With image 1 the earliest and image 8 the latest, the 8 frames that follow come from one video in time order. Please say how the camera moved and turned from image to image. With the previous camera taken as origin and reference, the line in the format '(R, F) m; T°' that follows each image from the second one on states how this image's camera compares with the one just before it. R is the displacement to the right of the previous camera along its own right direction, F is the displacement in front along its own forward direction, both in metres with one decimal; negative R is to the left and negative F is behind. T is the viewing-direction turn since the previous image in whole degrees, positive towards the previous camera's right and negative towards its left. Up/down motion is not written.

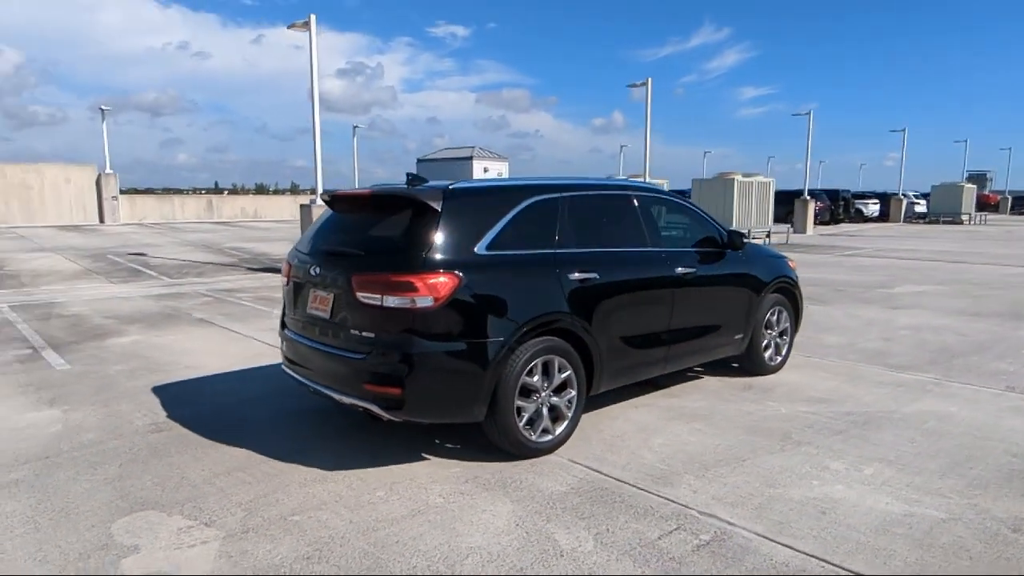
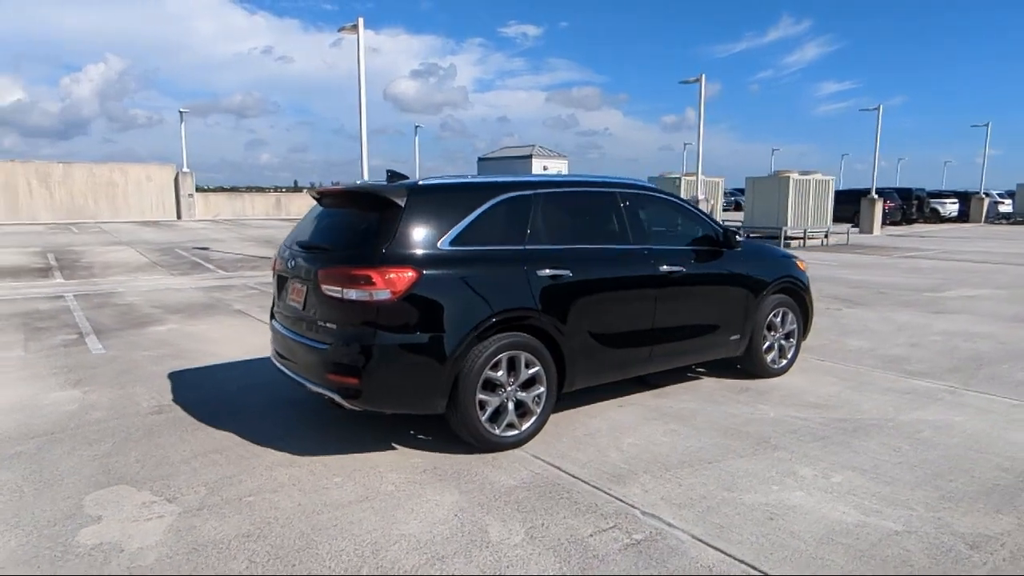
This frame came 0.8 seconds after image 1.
(+0.7, 0.0) m; -6°
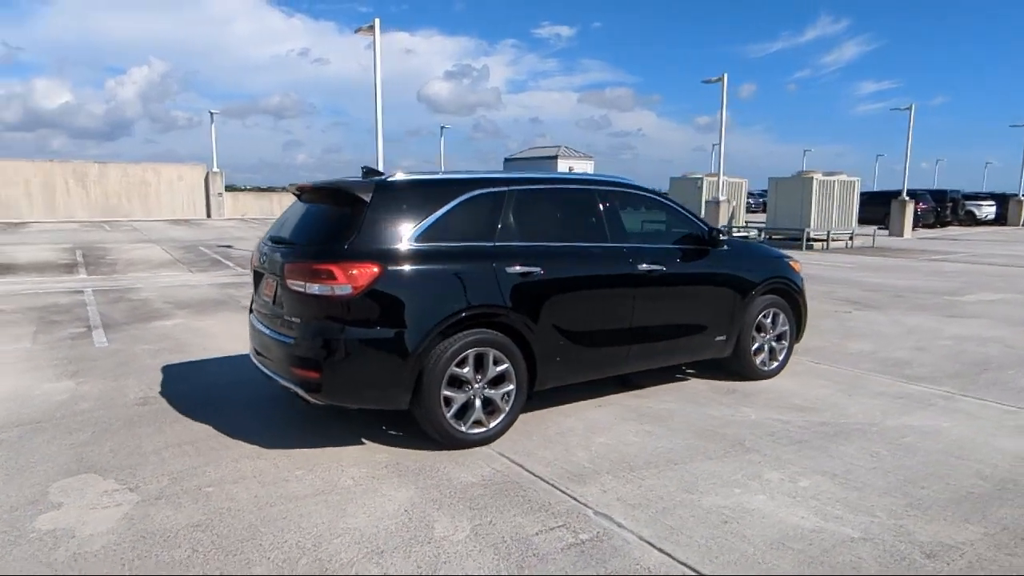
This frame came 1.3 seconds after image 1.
(+0.4, 0.0) m; -3°
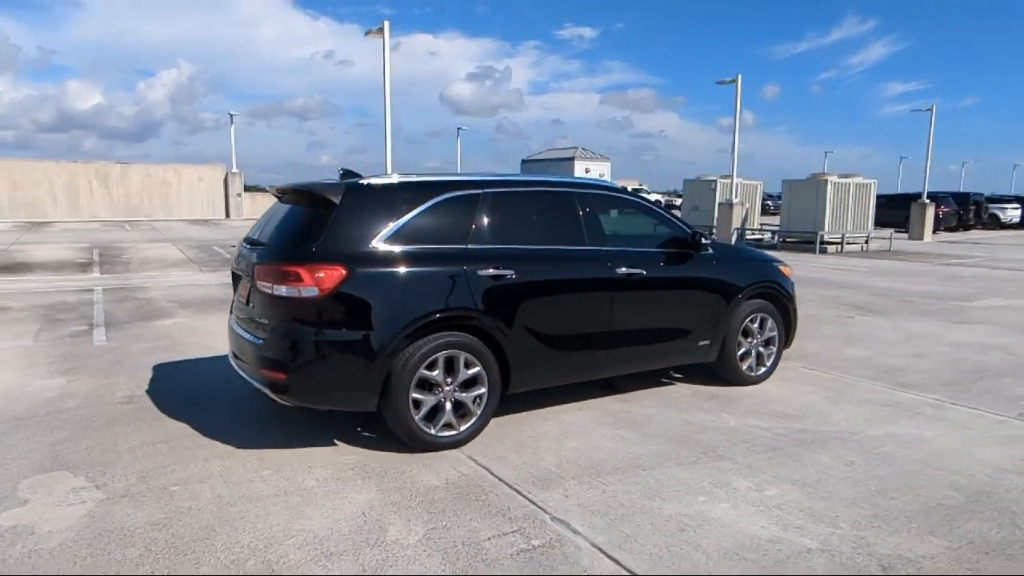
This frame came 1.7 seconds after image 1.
(+0.3, 0.0) m; -2°
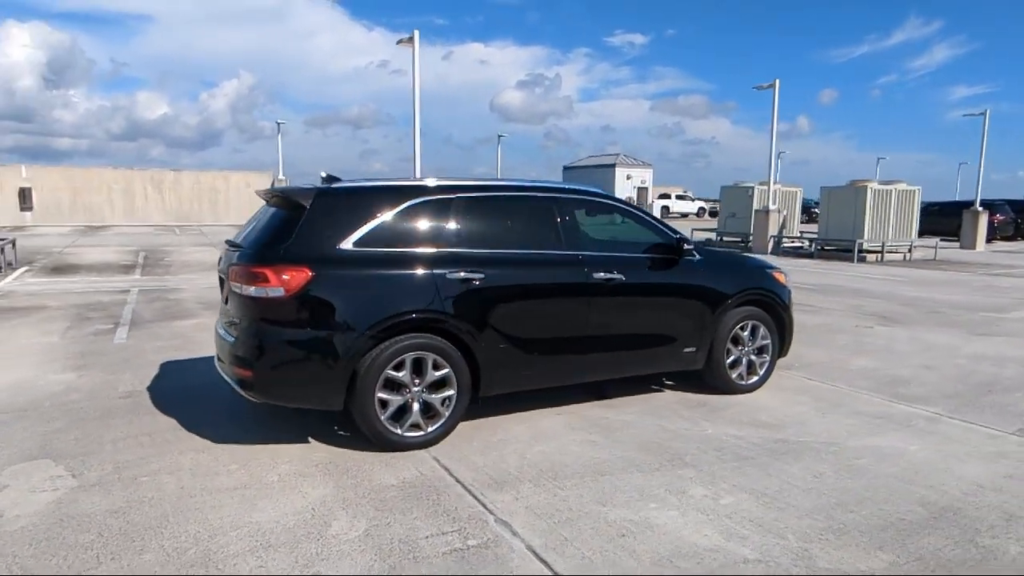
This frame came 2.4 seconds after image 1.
(+0.5, 0.0) m; -4°
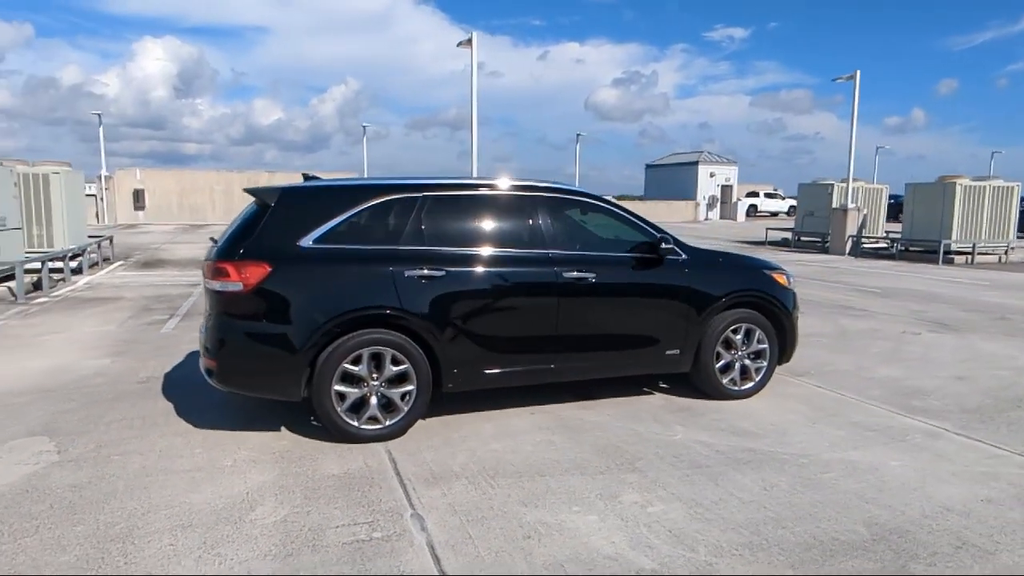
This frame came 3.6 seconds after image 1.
(+0.9, +0.1) m; -8°
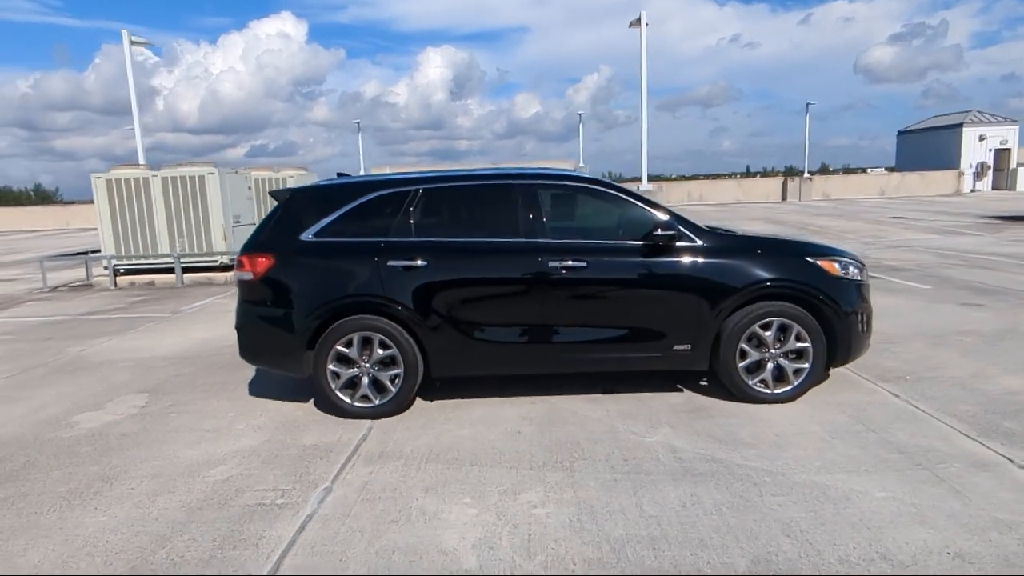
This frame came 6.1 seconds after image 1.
(+1.9, +0.4) m; -21°
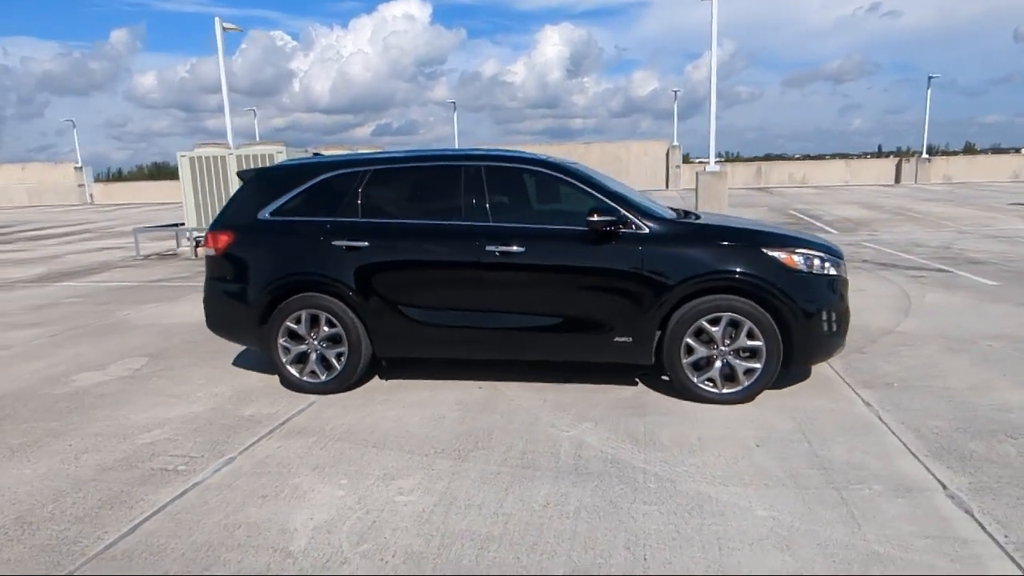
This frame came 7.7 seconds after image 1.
(+1.2, +0.2) m; -9°
